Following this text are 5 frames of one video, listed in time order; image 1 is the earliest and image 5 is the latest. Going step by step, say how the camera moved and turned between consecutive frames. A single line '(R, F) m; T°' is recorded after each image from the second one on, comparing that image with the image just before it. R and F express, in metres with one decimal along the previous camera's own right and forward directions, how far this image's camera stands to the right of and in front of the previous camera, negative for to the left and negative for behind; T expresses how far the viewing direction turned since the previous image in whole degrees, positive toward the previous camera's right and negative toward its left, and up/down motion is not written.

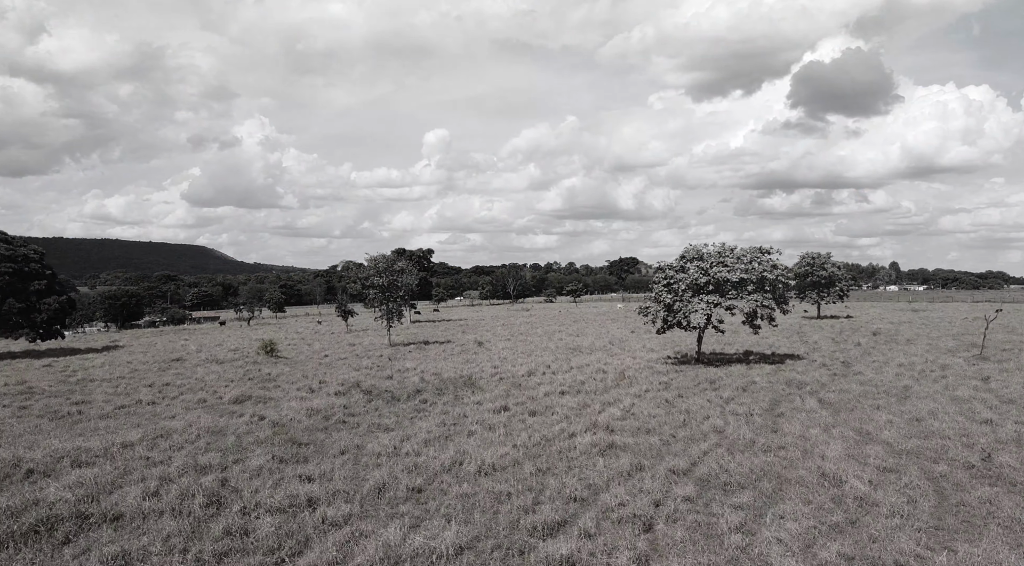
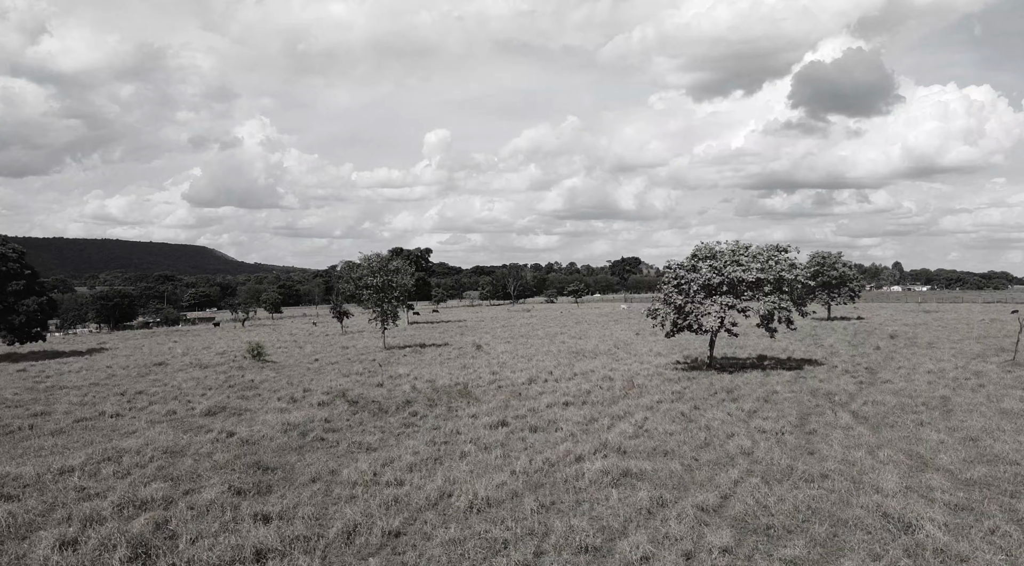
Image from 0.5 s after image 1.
(+0.1, +2.3) m; 0°
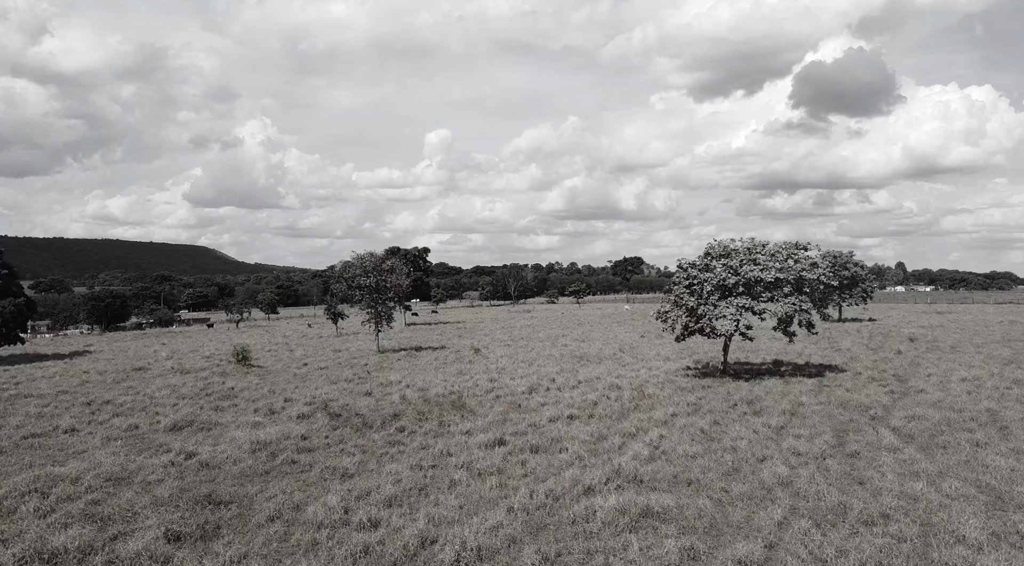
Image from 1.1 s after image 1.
(+0.1, +2.4) m; 0°
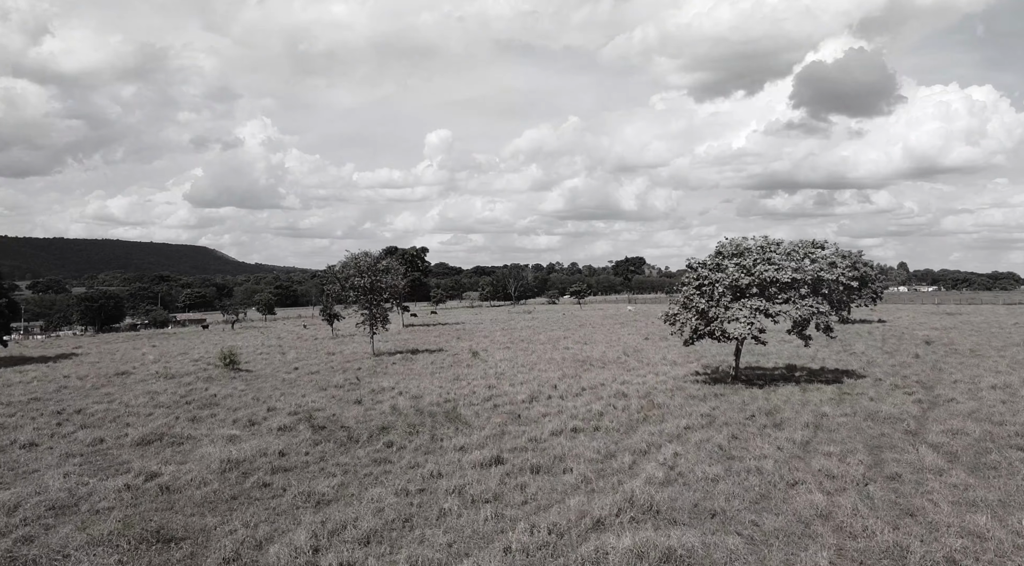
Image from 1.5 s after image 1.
(0.0, +1.8) m; 0°
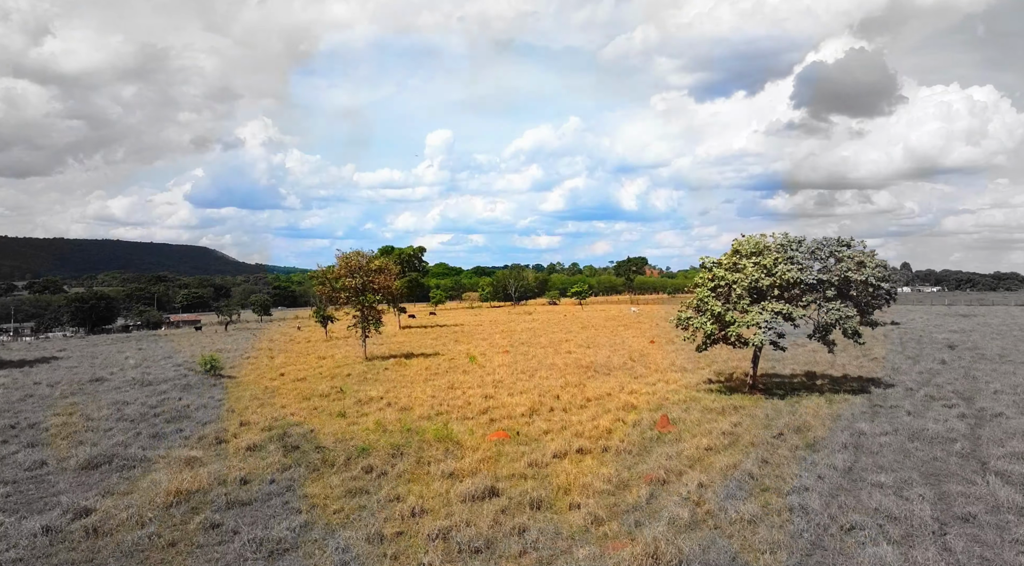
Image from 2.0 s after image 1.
(+0.1, +2.4) m; 0°
